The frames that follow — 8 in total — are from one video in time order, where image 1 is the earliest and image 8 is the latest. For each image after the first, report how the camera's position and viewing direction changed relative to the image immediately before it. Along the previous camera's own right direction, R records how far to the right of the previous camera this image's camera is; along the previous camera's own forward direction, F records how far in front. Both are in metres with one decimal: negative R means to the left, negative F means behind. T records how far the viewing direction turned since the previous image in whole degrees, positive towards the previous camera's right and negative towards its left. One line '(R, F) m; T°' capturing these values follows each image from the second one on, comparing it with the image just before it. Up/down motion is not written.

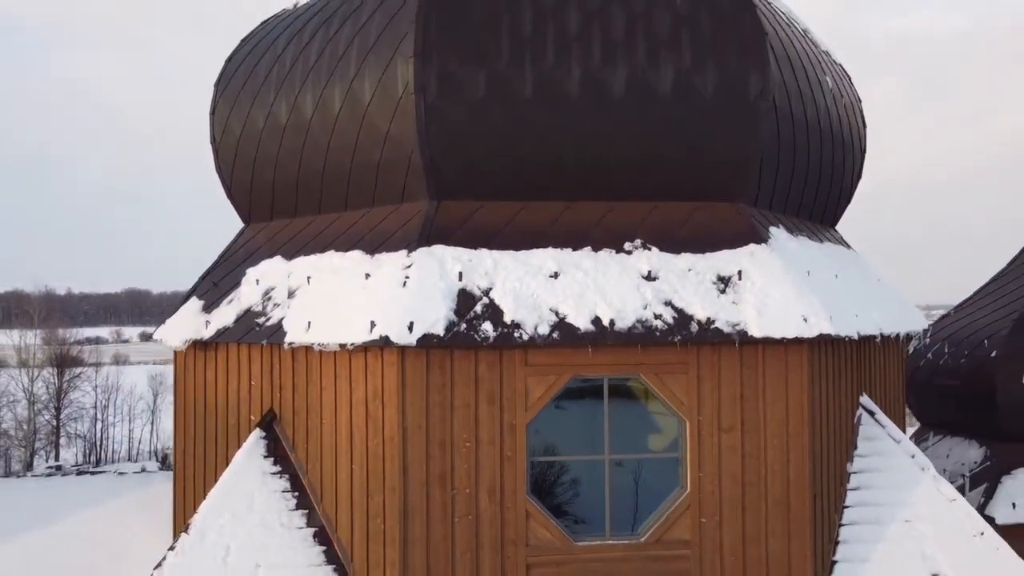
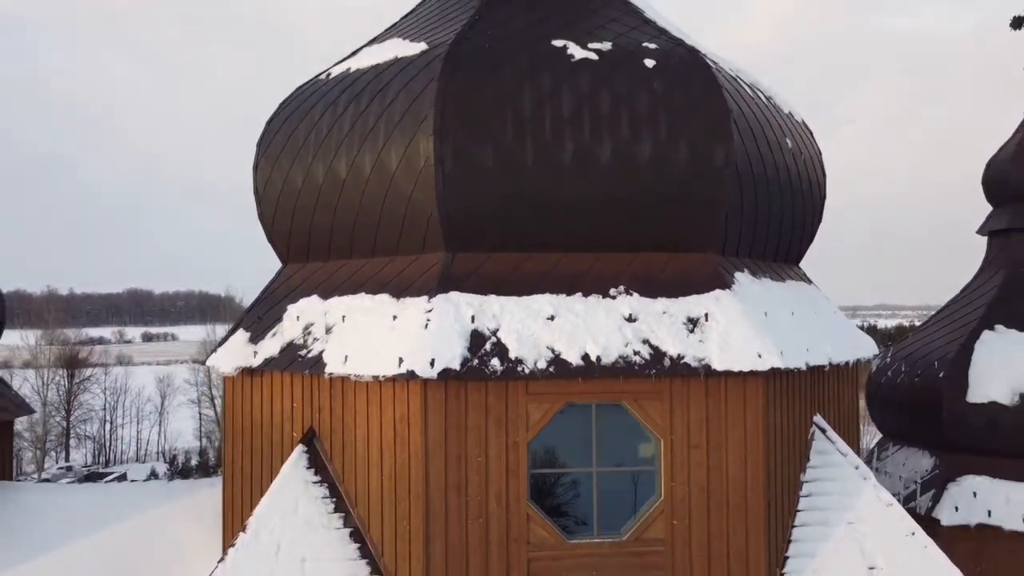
(0.0, -0.8) m; 0°
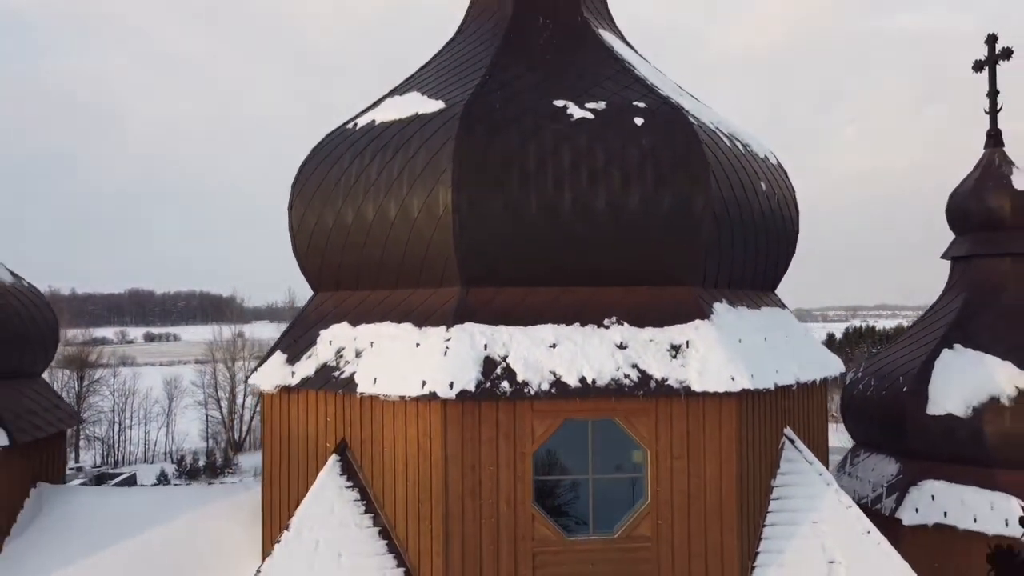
(-0.1, -0.8) m; 0°
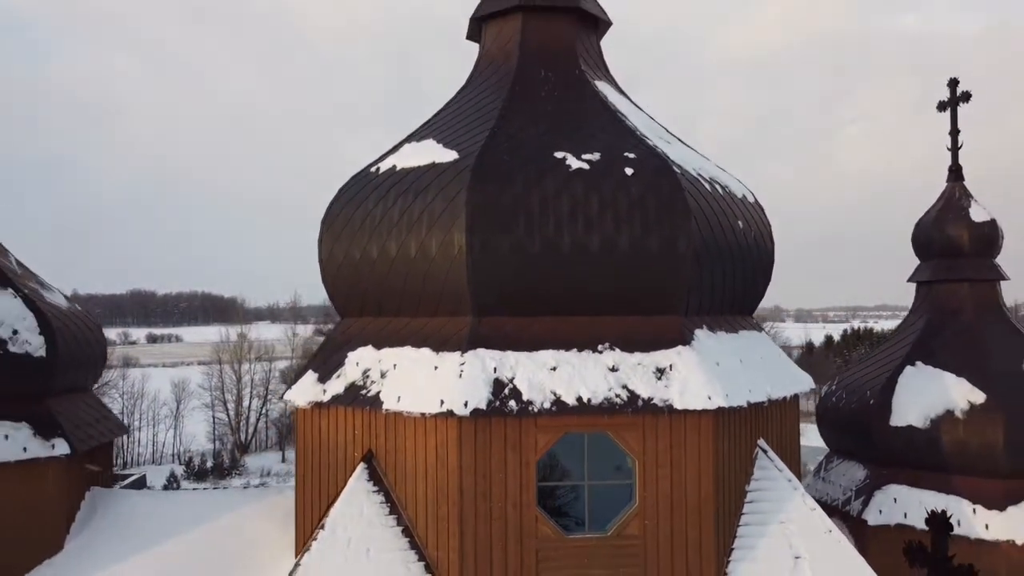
(0.0, -0.8) m; 0°
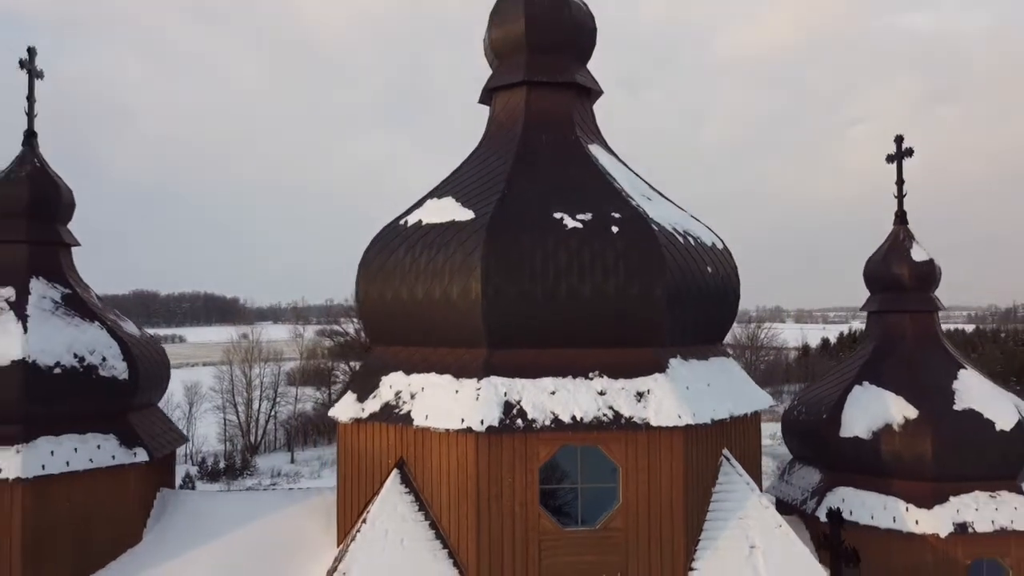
(-0.1, -1.5) m; 0°
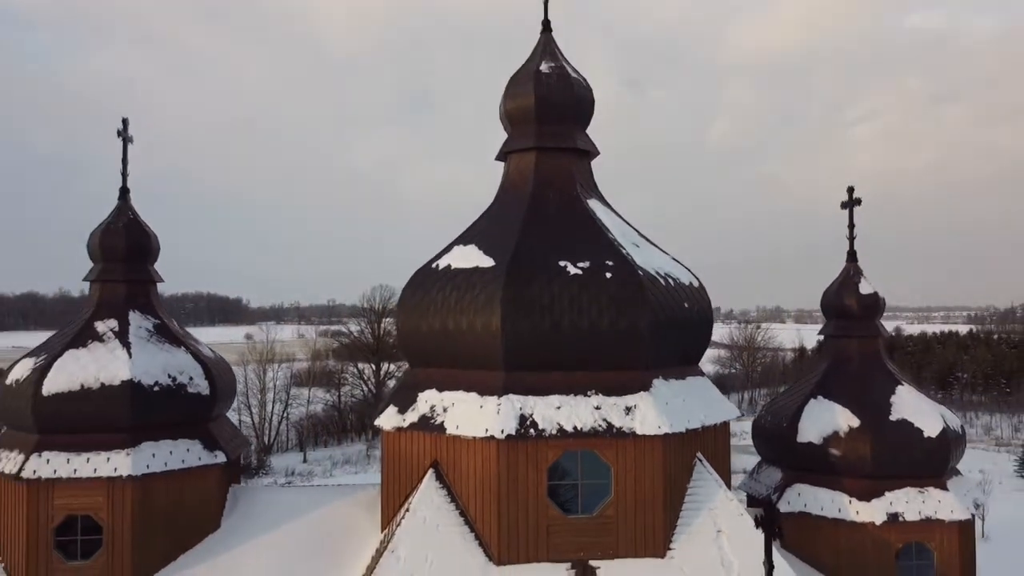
(-0.2, -2.0) m; 0°
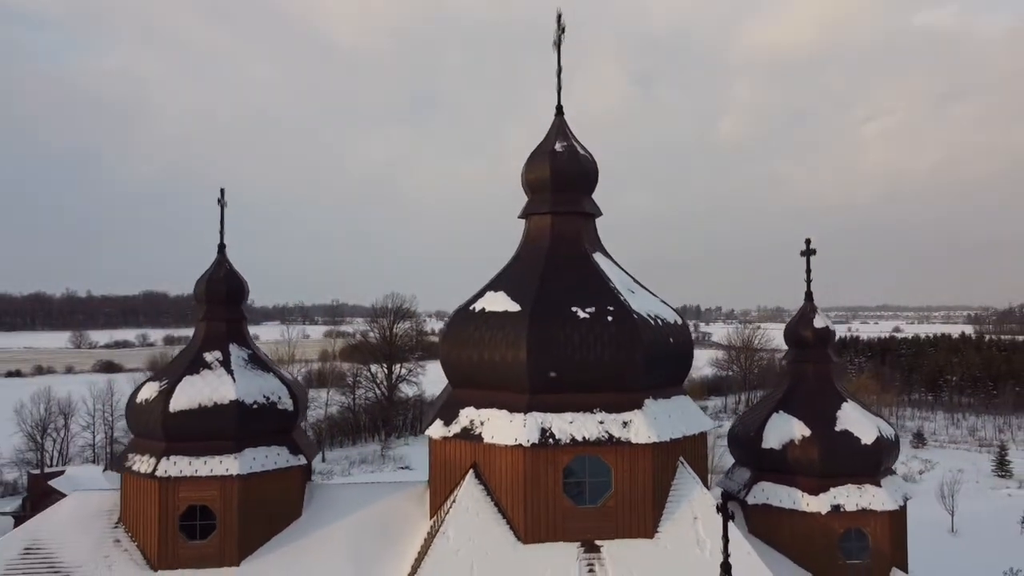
(-0.4, -2.8) m; 0°
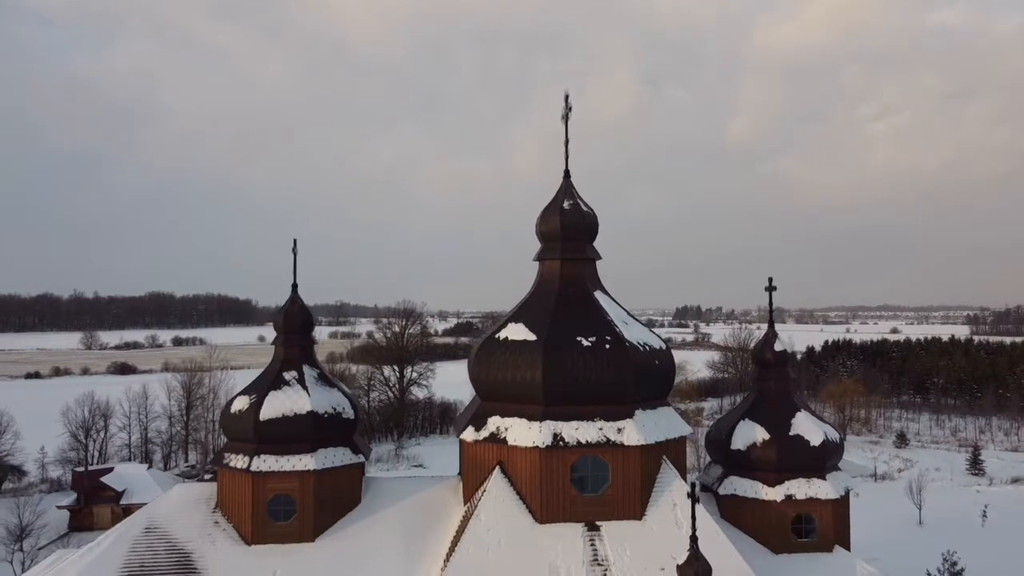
(-0.4, -3.4) m; 0°
